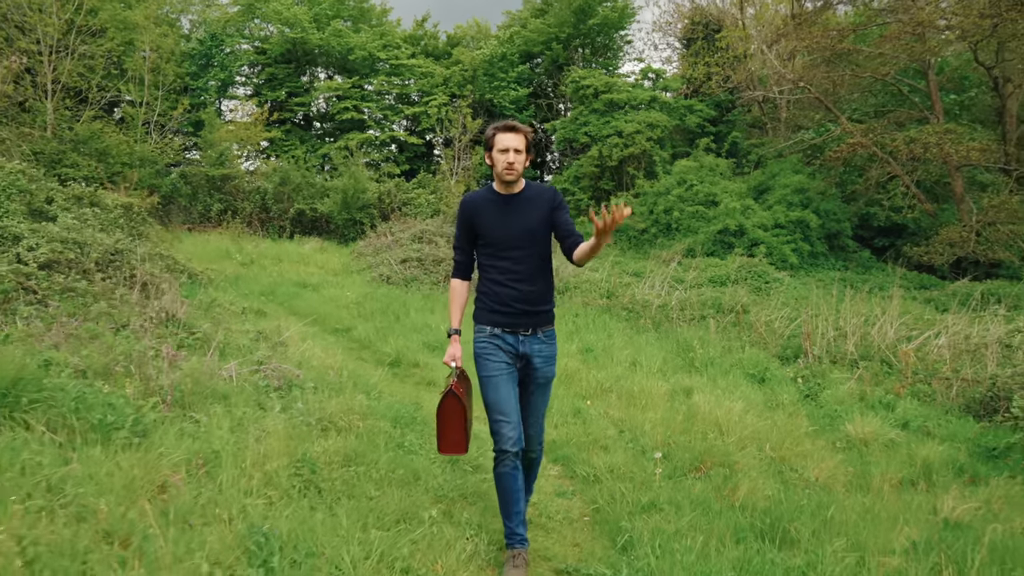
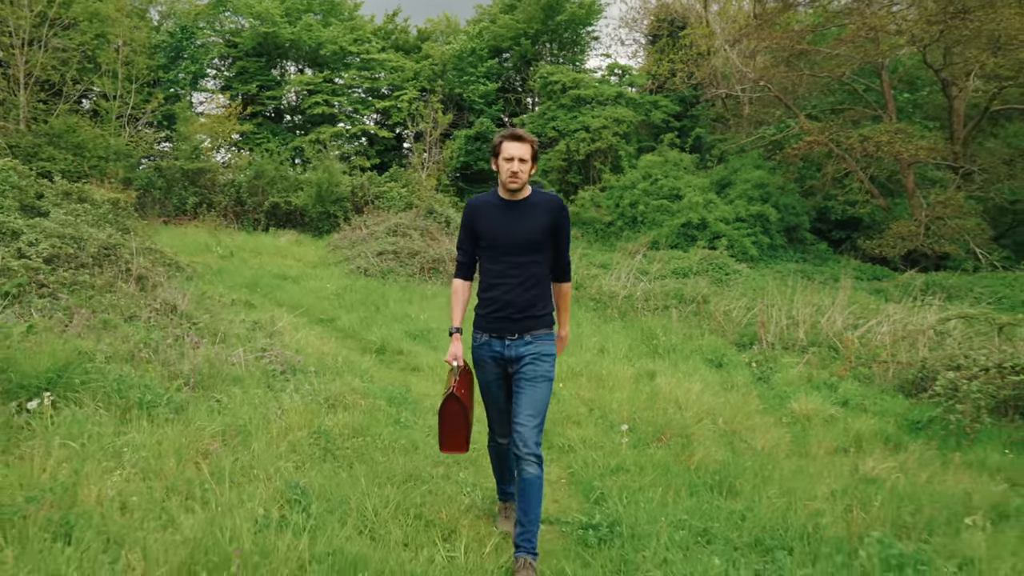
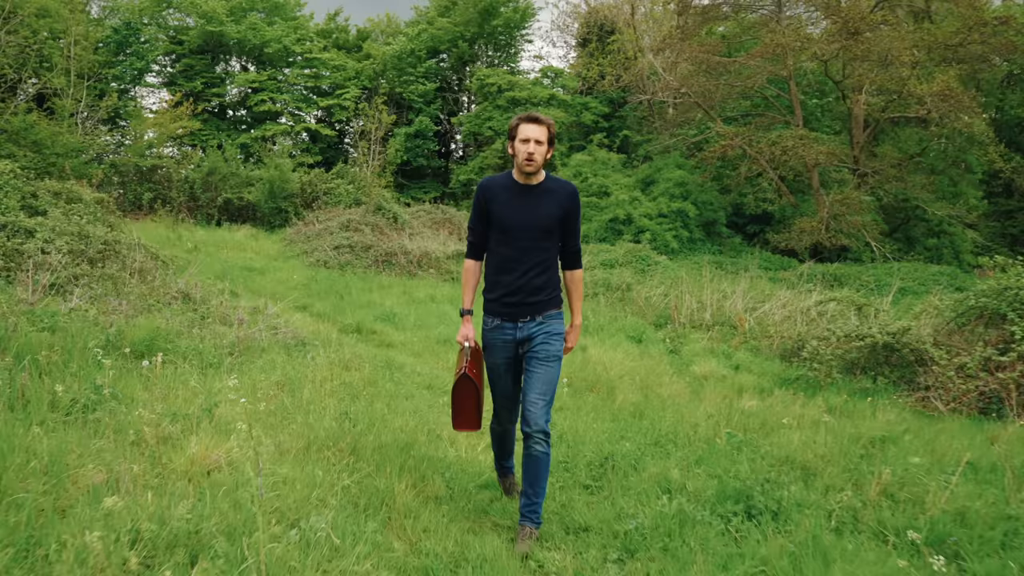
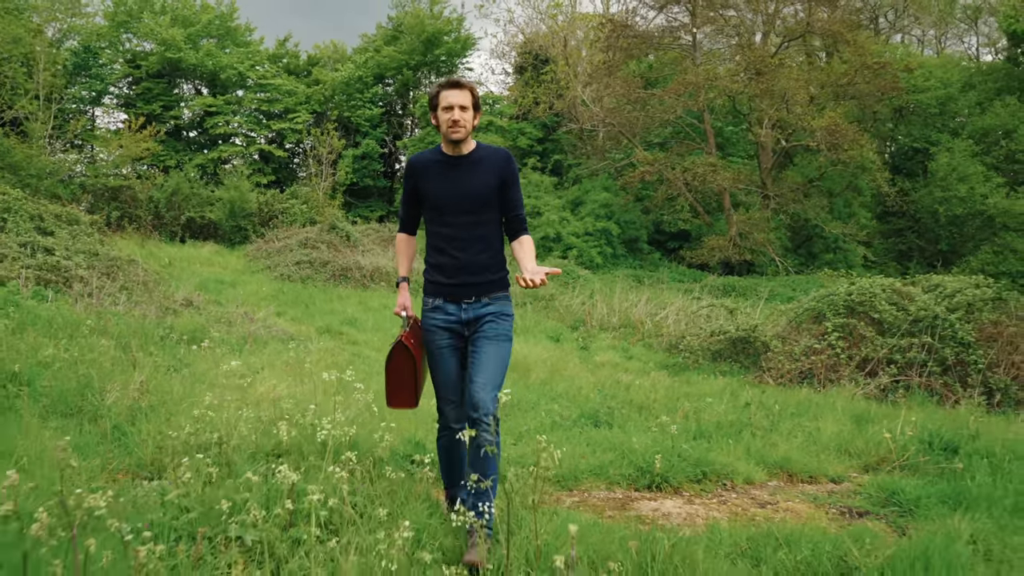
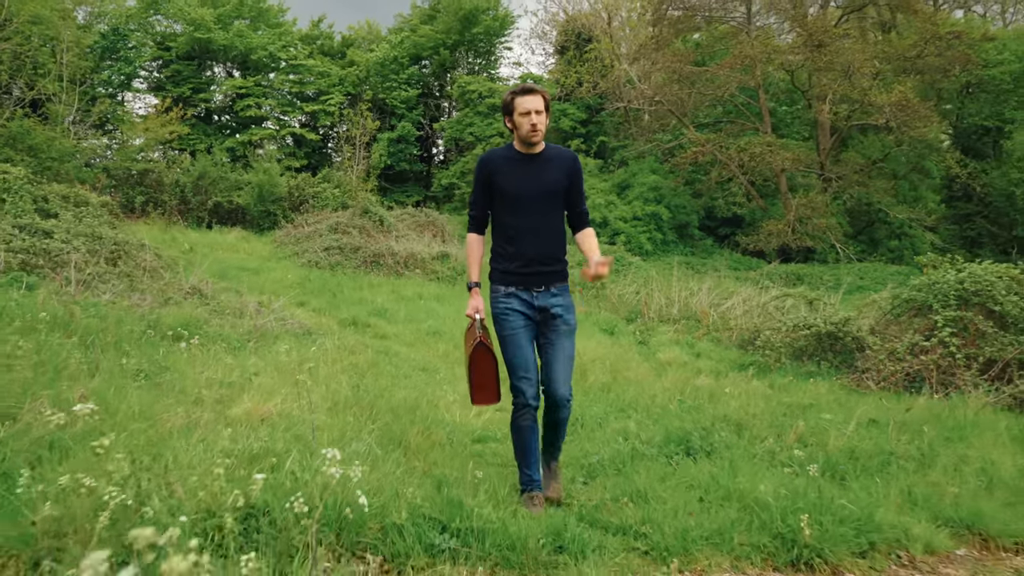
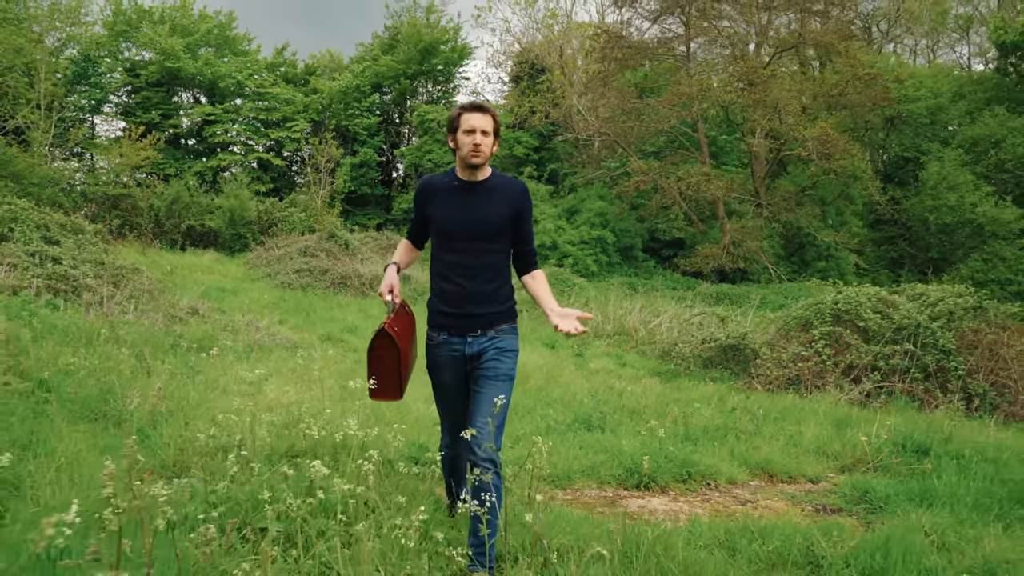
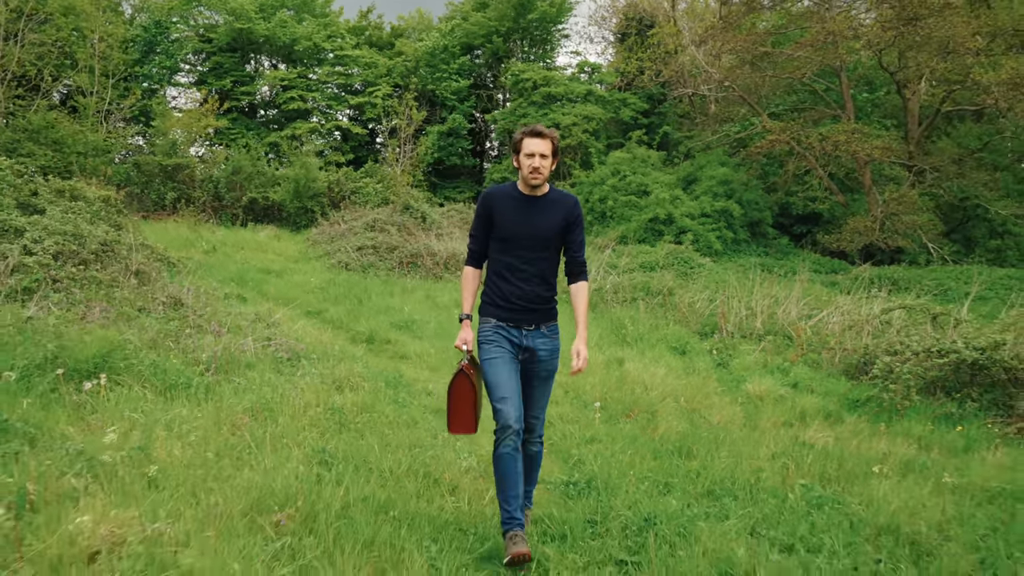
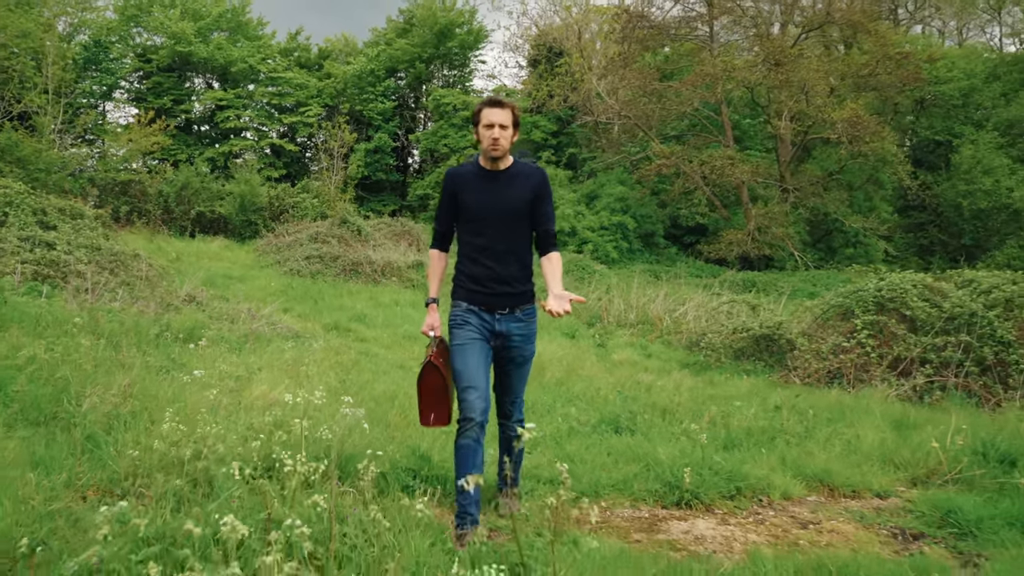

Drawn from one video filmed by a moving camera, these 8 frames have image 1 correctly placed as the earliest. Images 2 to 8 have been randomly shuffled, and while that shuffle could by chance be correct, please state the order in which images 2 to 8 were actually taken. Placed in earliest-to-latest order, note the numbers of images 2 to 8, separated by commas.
2, 7, 3, 5, 8, 4, 6
